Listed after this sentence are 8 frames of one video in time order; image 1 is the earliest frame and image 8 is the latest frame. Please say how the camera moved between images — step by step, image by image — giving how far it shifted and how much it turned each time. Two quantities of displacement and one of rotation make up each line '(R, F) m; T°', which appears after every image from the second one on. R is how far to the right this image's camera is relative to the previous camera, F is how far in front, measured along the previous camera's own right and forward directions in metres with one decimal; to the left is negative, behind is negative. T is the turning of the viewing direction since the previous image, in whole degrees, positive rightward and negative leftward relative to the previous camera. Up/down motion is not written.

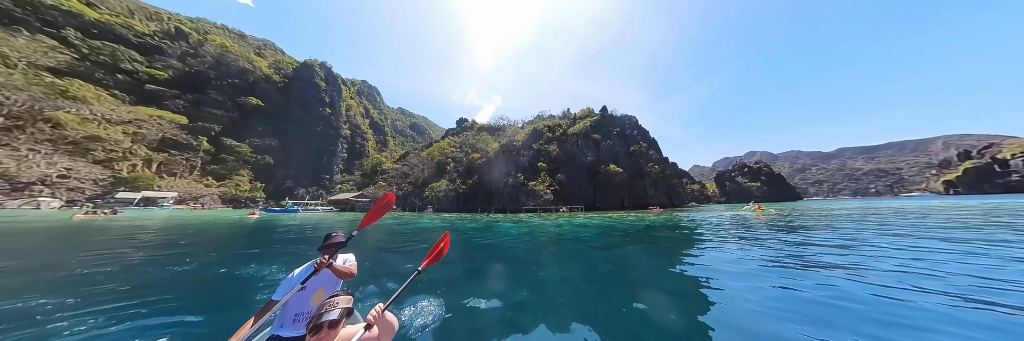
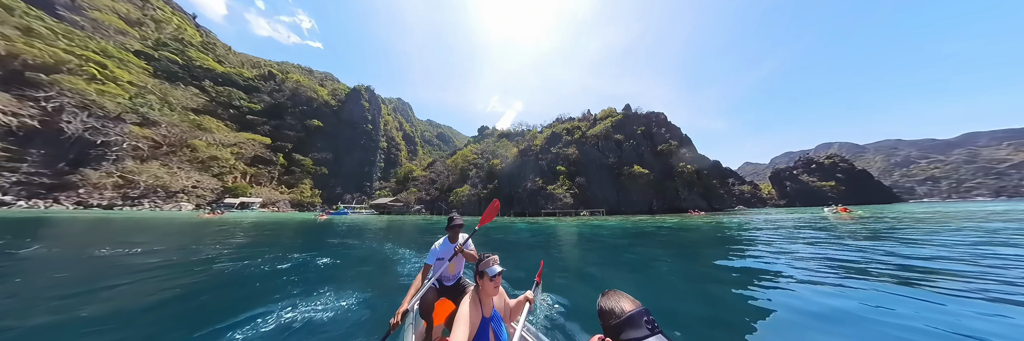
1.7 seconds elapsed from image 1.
(+0.6, -1.2) m; -7°
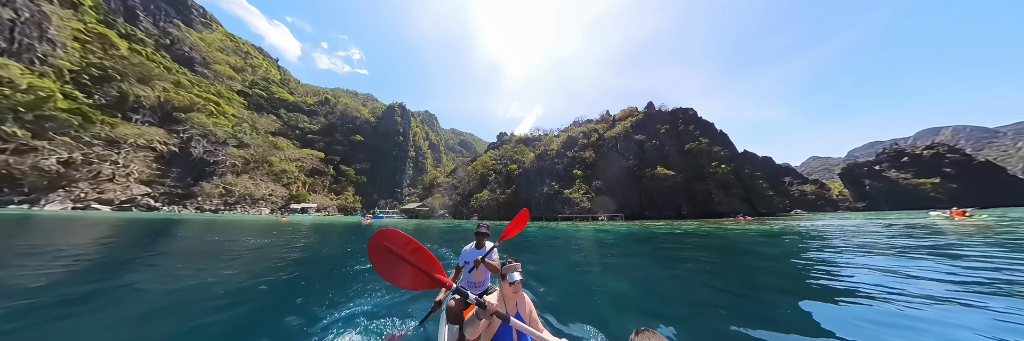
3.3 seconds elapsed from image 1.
(+0.9, -1.3) m; -7°
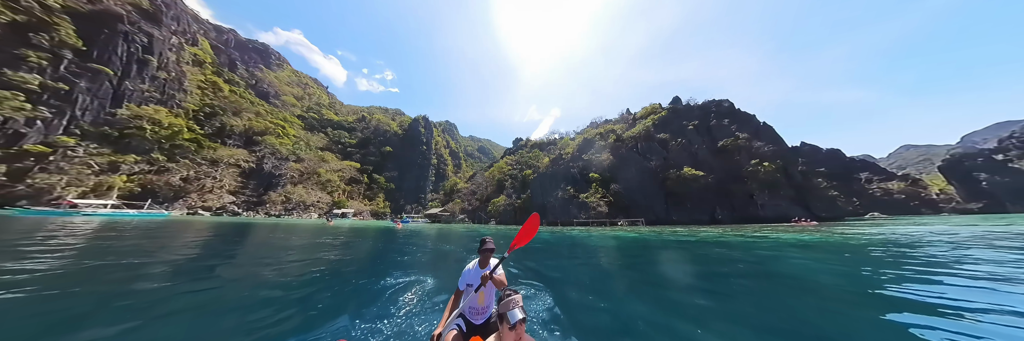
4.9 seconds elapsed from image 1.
(+1.1, -0.6) m; -6°
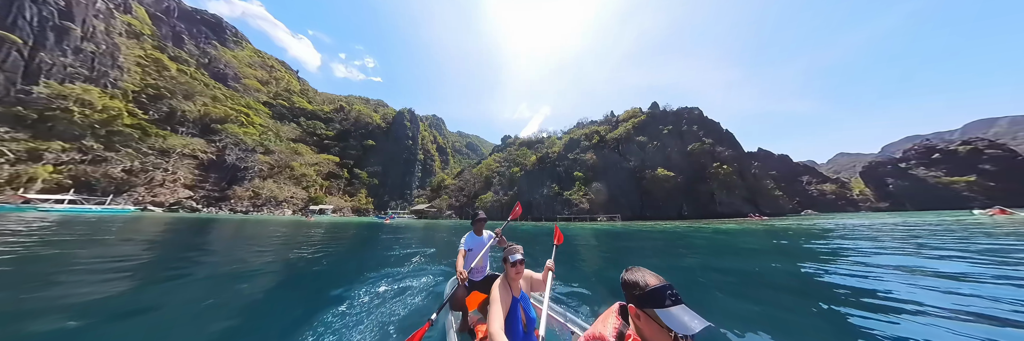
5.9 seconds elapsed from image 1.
(0.0, -1.1) m; +4°
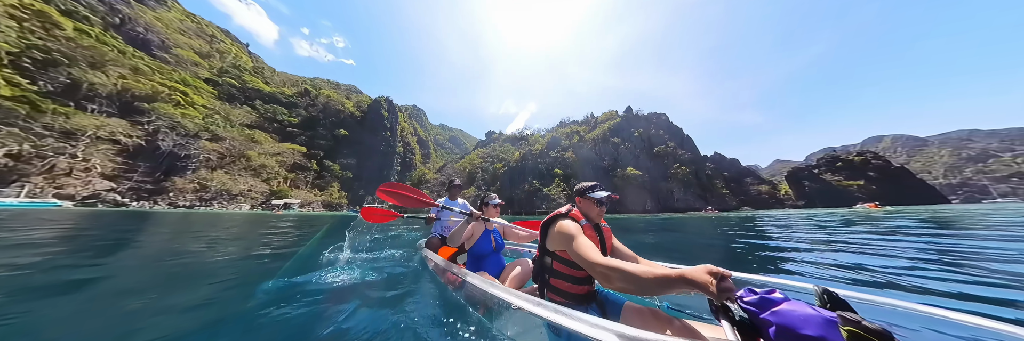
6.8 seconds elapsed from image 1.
(+0.2, -1.2) m; +5°
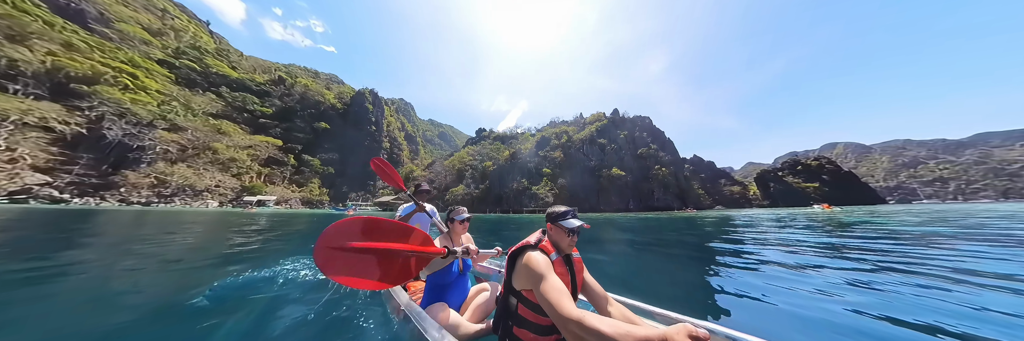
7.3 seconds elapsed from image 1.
(+0.1, -0.6) m; +3°
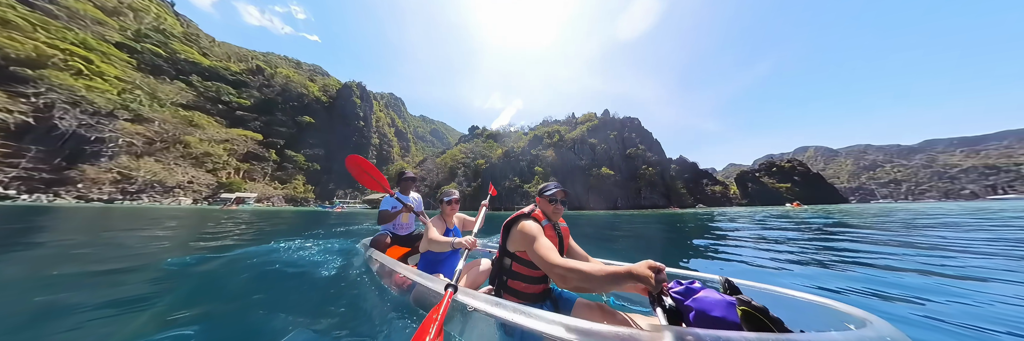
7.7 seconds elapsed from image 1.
(+0.1, -0.5) m; +2°
